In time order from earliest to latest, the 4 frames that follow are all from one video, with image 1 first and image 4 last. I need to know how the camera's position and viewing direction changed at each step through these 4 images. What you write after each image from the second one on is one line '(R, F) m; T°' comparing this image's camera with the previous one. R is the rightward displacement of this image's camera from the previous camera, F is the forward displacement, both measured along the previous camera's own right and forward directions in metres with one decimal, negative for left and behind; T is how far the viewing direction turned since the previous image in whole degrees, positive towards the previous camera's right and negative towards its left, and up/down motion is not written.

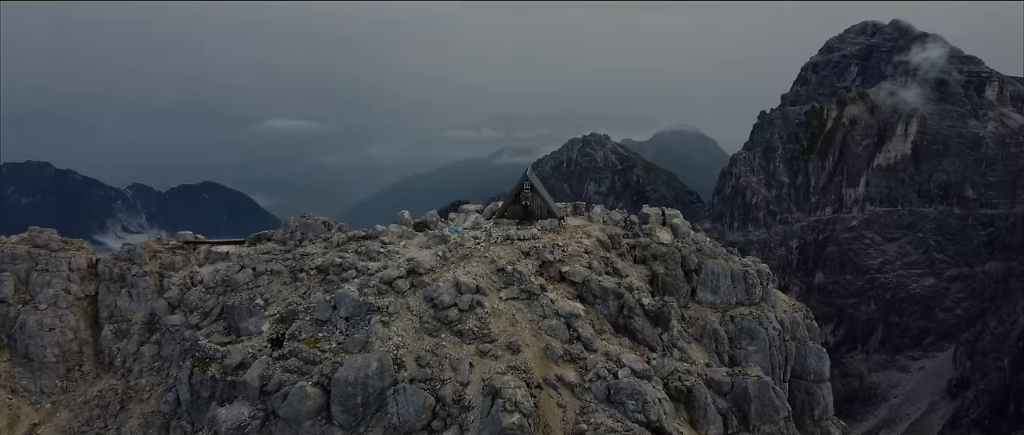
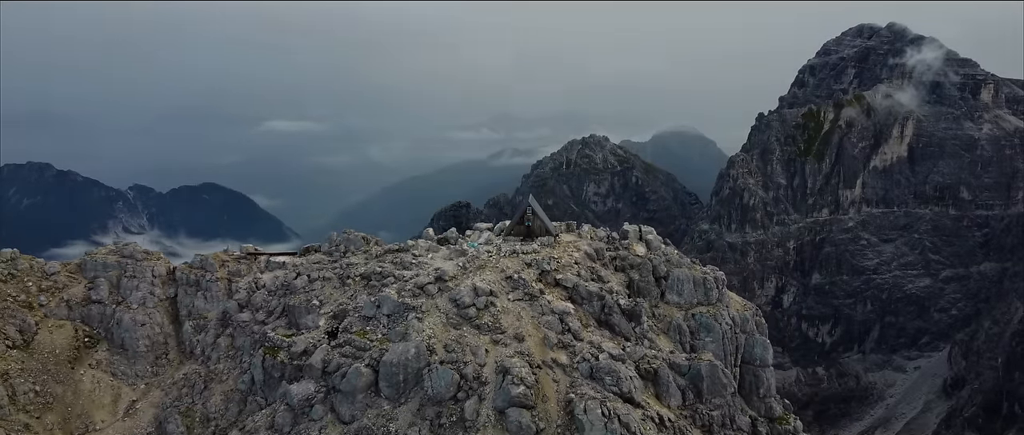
(-0.2, -4.1) m; 0°
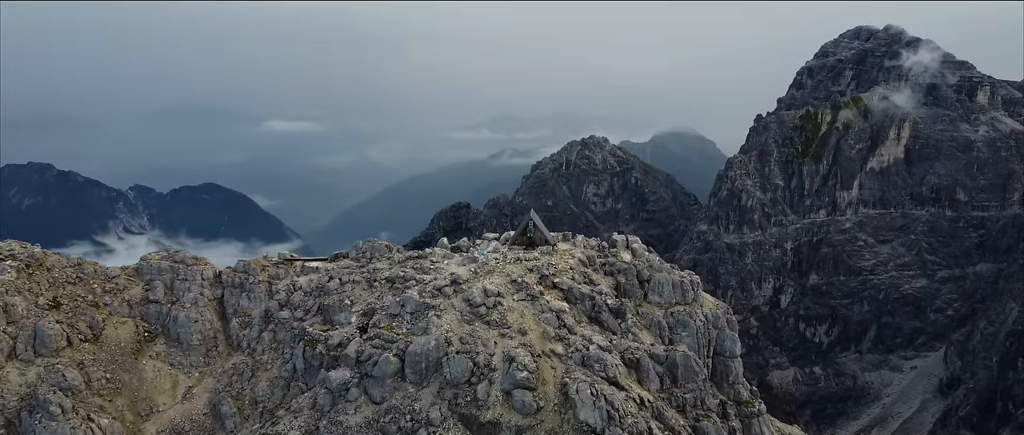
(-0.2, -3.3) m; 0°
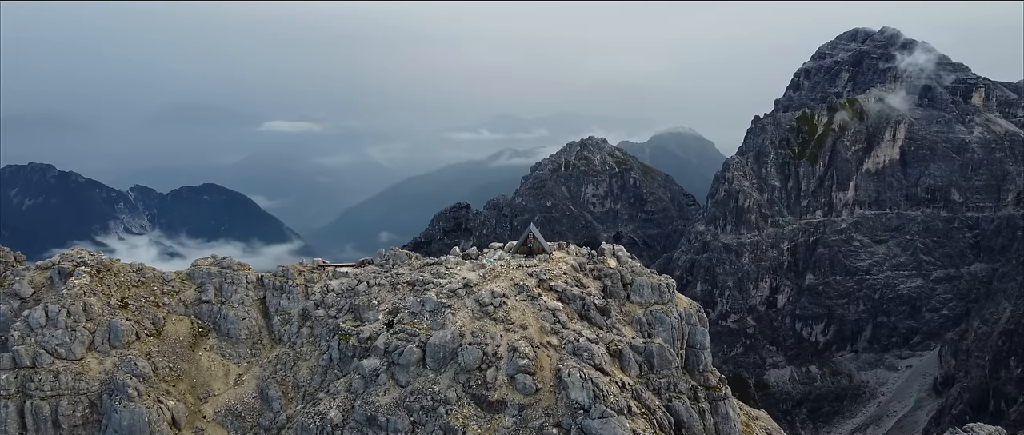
(-0.1, -4.1) m; 0°
